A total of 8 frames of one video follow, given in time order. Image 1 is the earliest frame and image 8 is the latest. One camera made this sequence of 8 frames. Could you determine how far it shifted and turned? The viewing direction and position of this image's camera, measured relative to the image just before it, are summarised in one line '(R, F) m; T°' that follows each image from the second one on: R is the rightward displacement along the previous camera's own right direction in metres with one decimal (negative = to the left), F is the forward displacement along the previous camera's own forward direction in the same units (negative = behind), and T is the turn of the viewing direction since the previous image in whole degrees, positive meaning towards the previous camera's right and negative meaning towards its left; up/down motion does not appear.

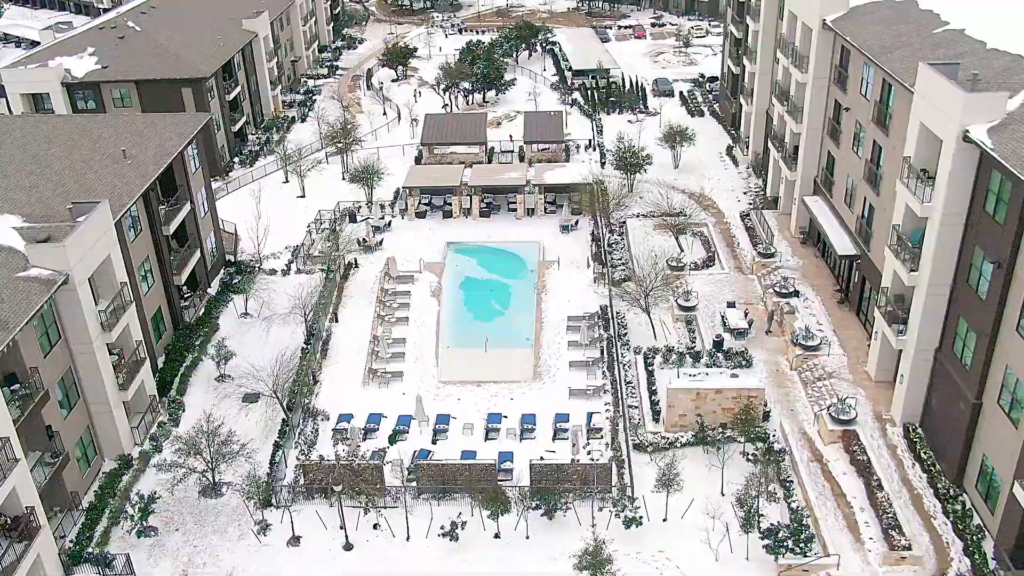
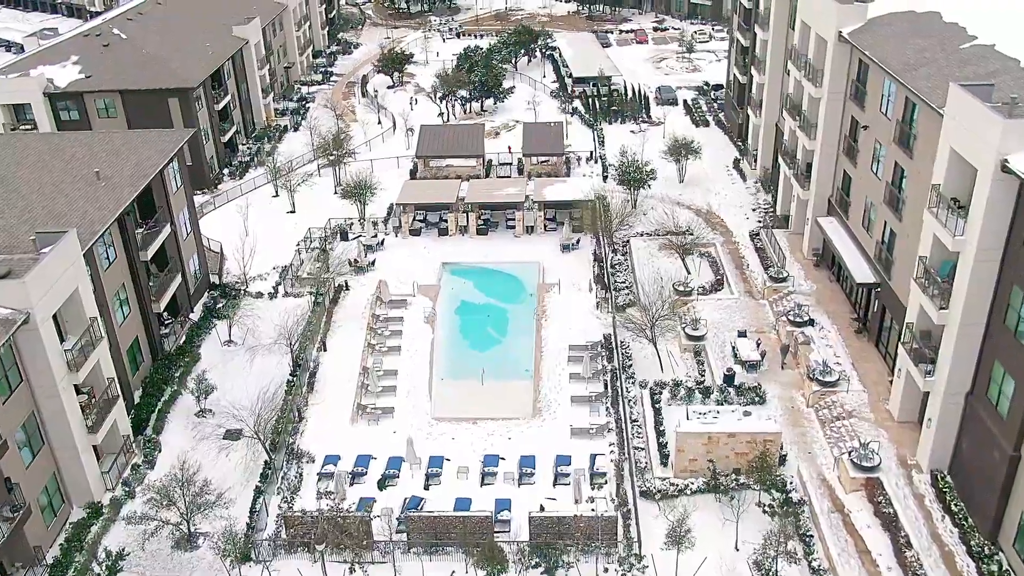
(+0.1, +1.9) m; 0°
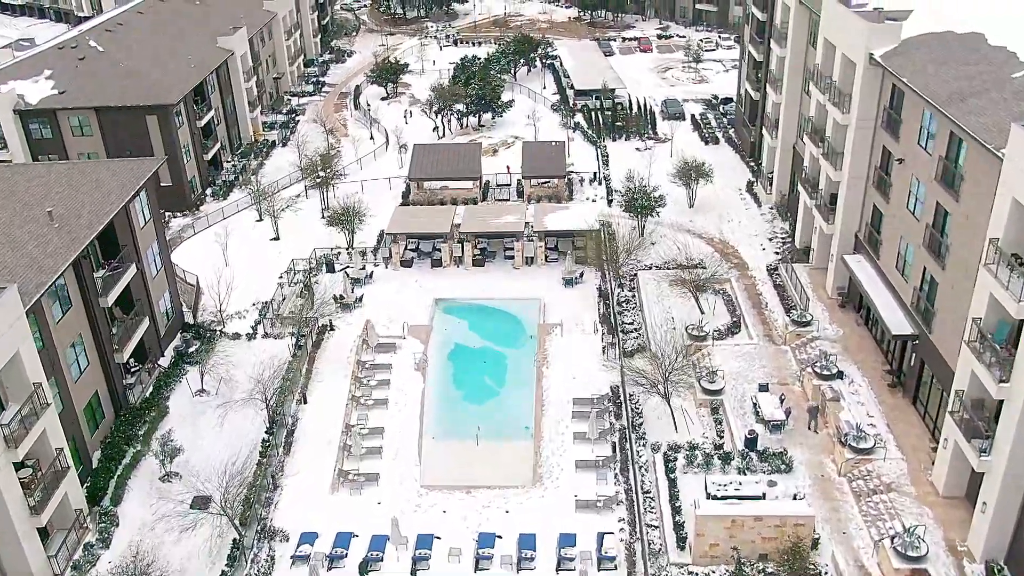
(+0.1, +3.0) m; 0°
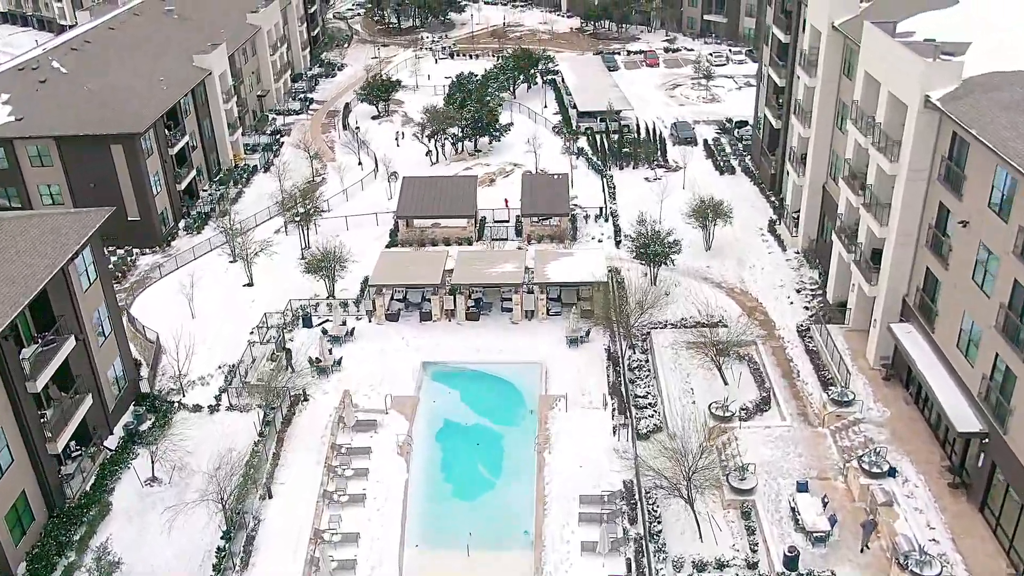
(+0.1, +4.3) m; 0°
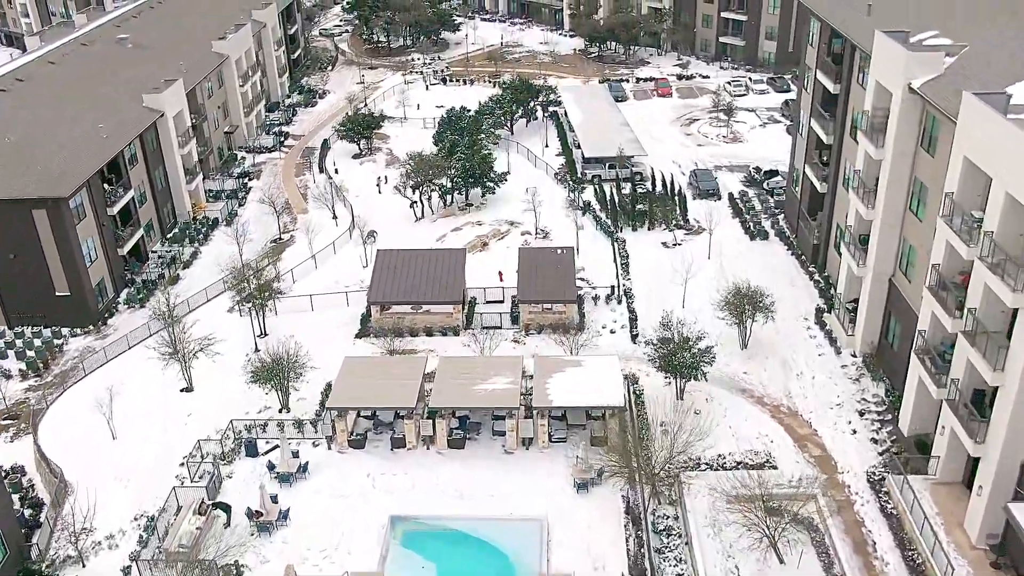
(+0.2, +7.2) m; 0°
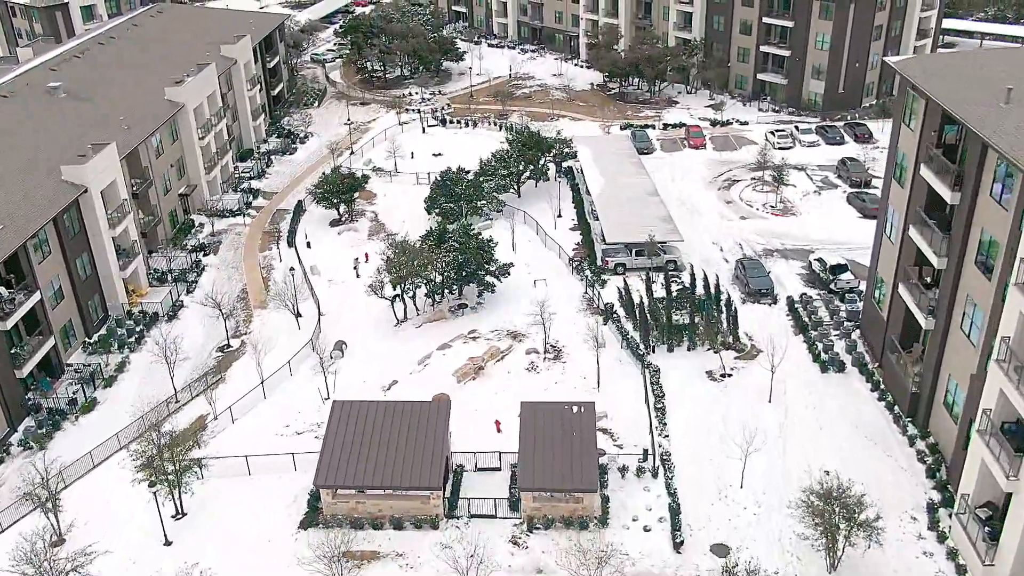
(+0.3, +9.5) m; -1°
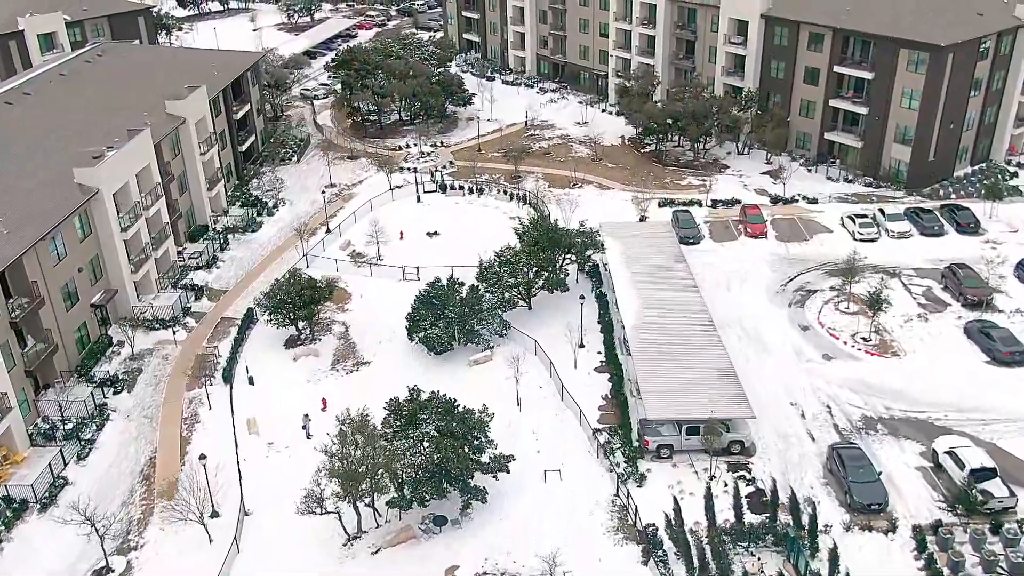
(+0.6, +11.9) m; -1°
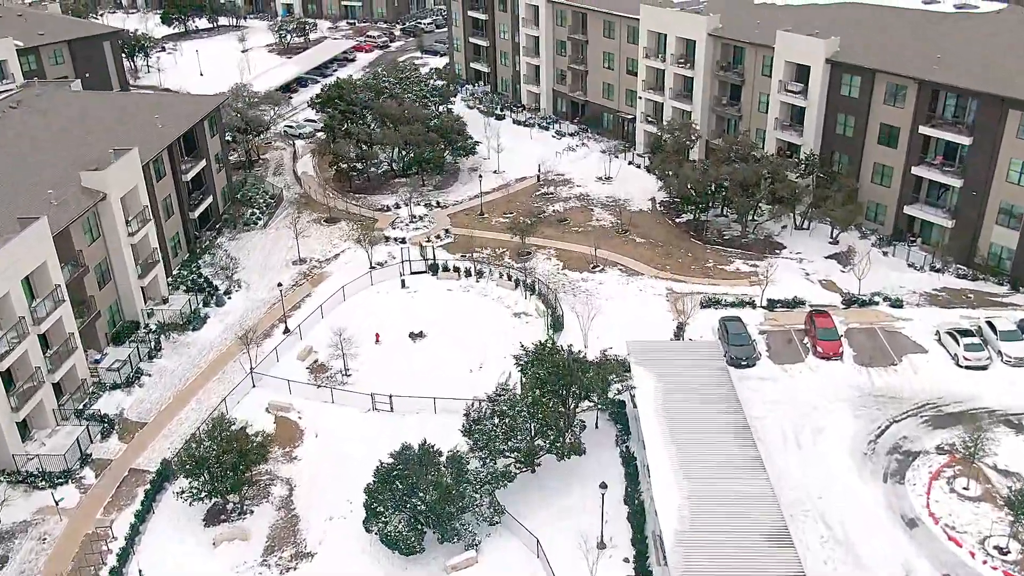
(+0.7, +10.3) m; -1°
